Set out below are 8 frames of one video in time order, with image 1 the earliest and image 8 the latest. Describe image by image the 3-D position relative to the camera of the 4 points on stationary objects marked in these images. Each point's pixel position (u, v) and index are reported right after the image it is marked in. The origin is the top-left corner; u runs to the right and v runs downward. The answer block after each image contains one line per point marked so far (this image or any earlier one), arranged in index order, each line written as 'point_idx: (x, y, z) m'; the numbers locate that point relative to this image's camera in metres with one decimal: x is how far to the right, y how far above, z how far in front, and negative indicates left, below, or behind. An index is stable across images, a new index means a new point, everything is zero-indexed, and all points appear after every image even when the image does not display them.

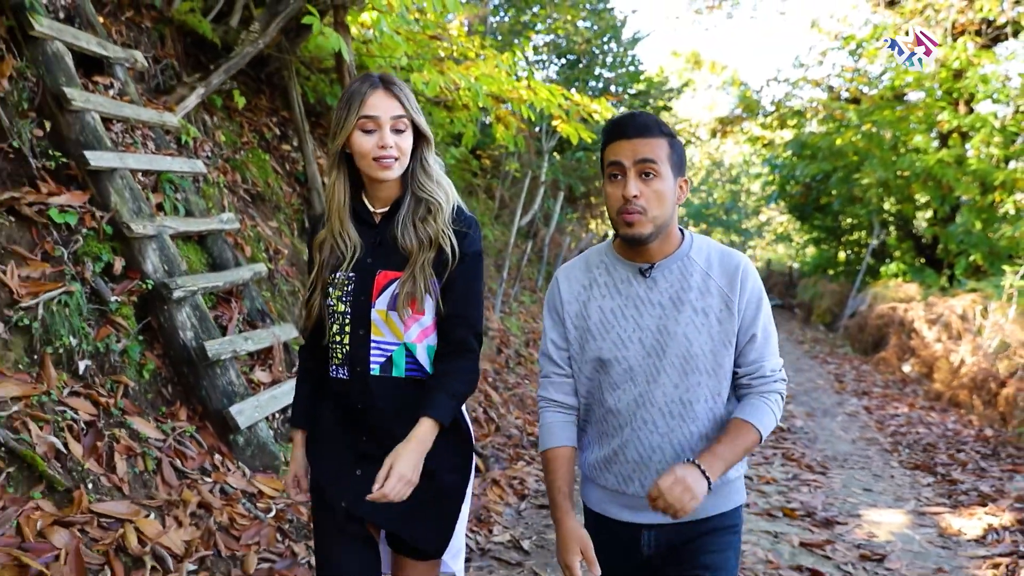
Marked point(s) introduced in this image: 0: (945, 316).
0: (+4.7, -0.3, +10.4) m
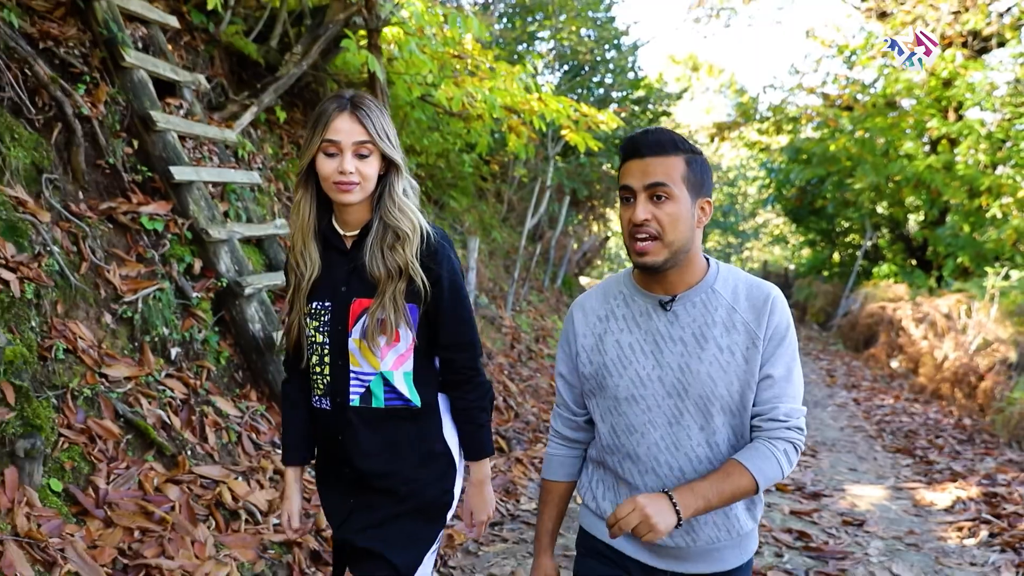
0: (+4.8, -0.3, +11.0) m
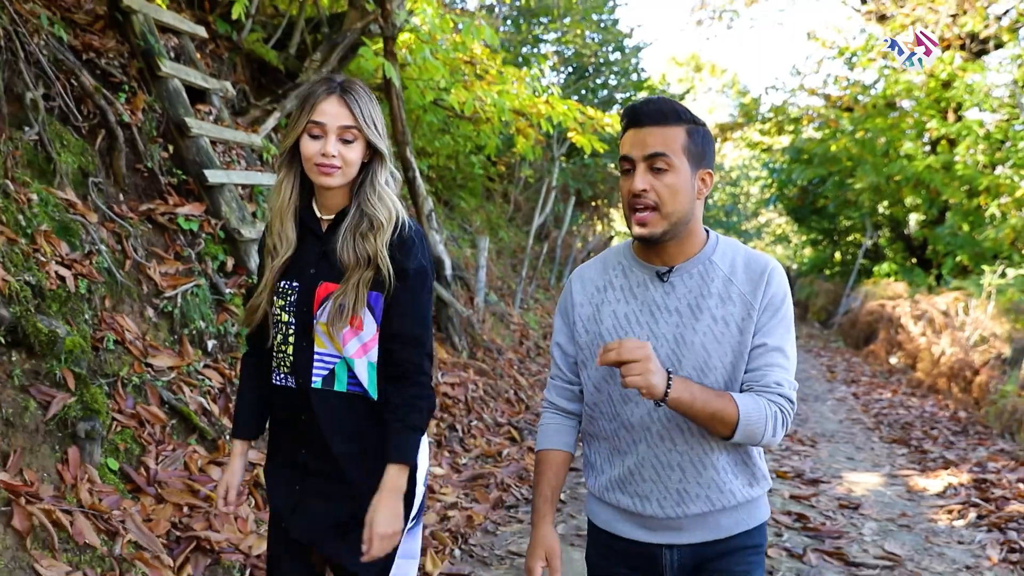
0: (+4.9, -0.3, +11.3) m
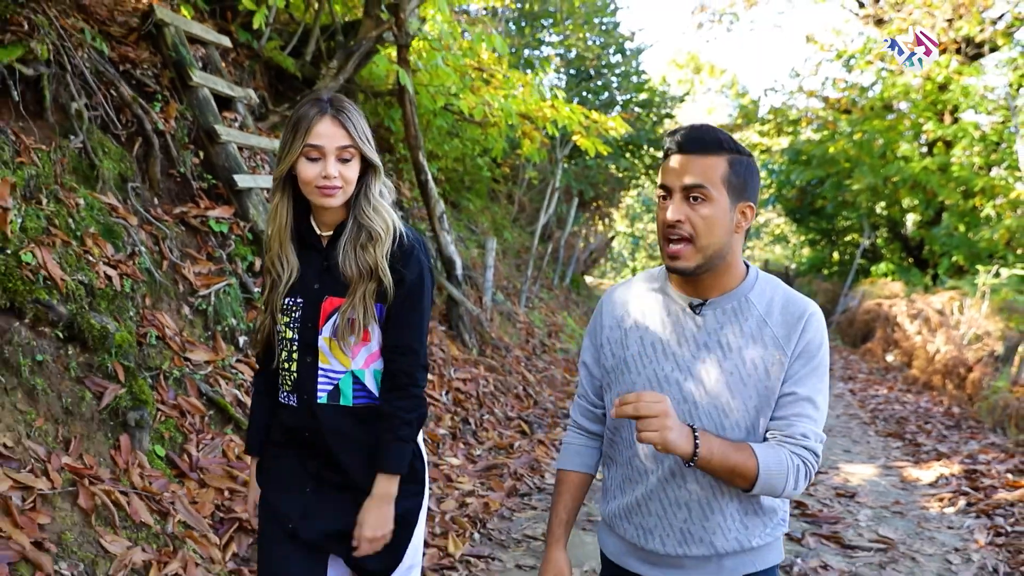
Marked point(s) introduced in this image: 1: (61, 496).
0: (+5.0, -0.3, +11.5) m
1: (-1.4, -0.7, +3.0) m
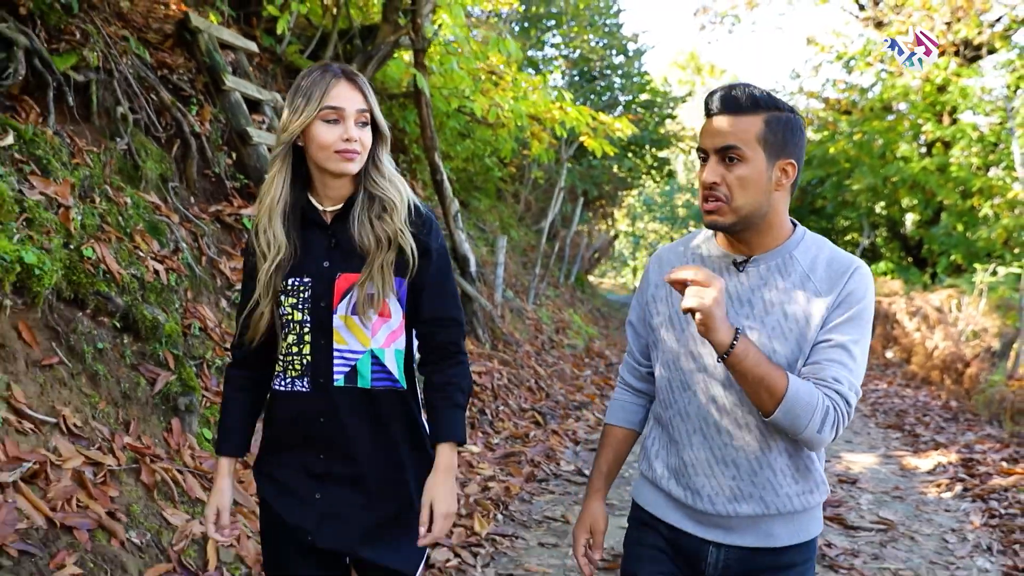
0: (+5.1, -0.2, +11.8) m
1: (-1.3, -0.6, +3.3) m
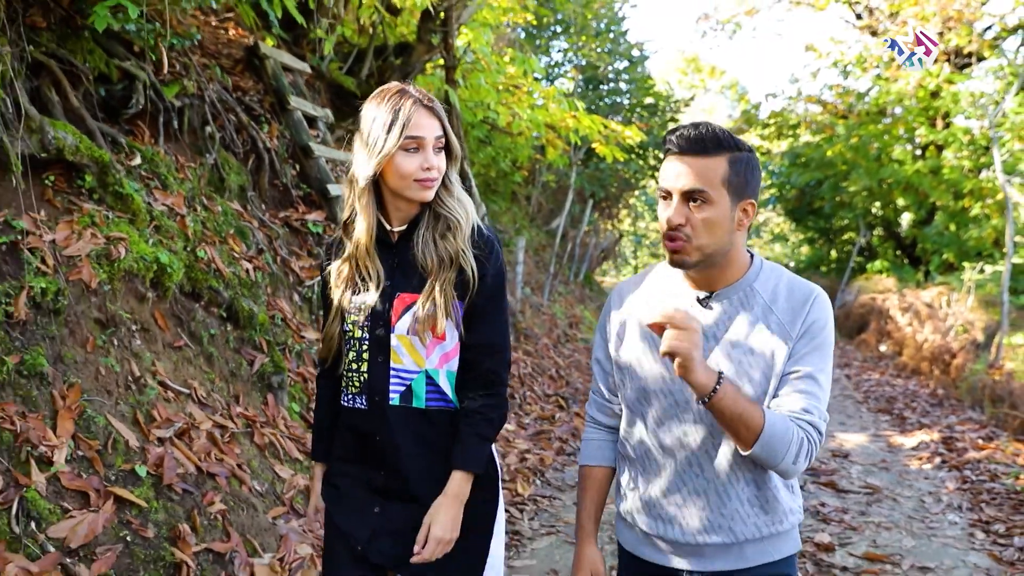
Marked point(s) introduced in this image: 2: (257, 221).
0: (+5.3, -0.2, +12.5) m
1: (-1.1, -0.6, +4.0) m
2: (-1.4, +0.4, +5.4) m
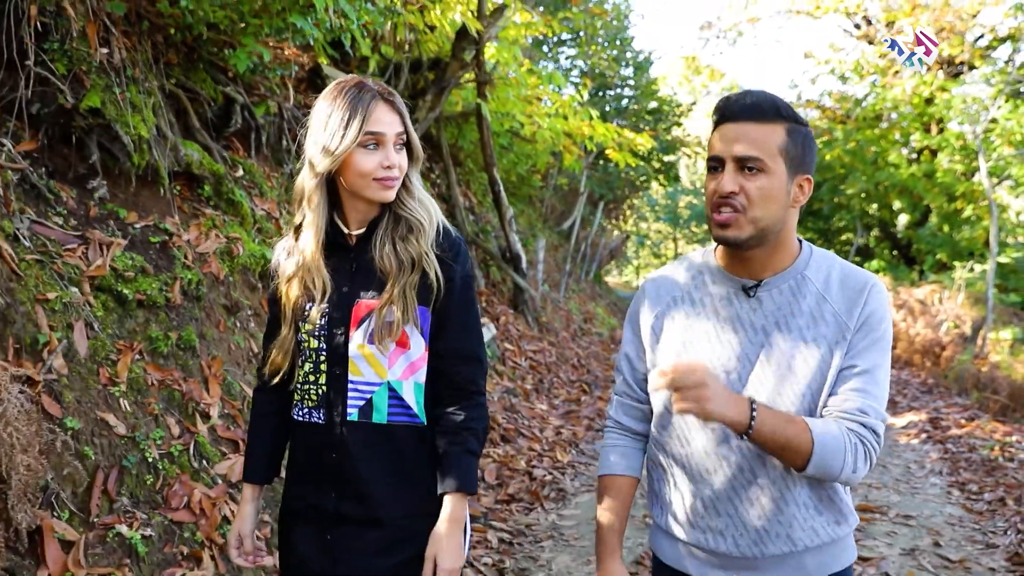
0: (+5.5, -0.2, +13.2) m
1: (-0.9, -0.6, +4.7) m
2: (-1.2, +0.4, +6.1) m
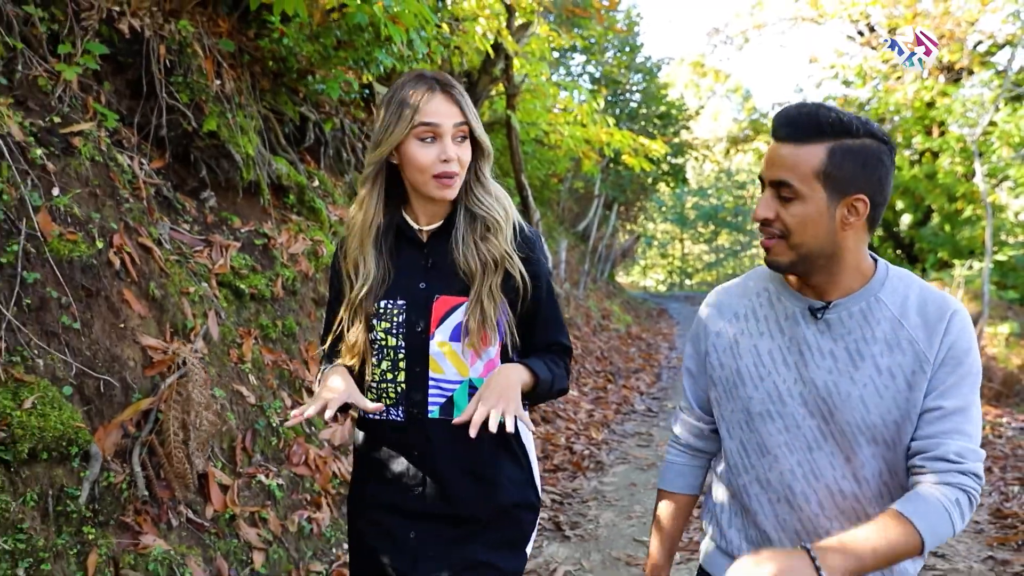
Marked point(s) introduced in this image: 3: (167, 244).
0: (+5.8, -0.1, +13.9) m
1: (-0.6, -0.5, +5.4) m
2: (-0.9, +0.4, +6.8) m
3: (-1.4, +0.2, +4.0) m
